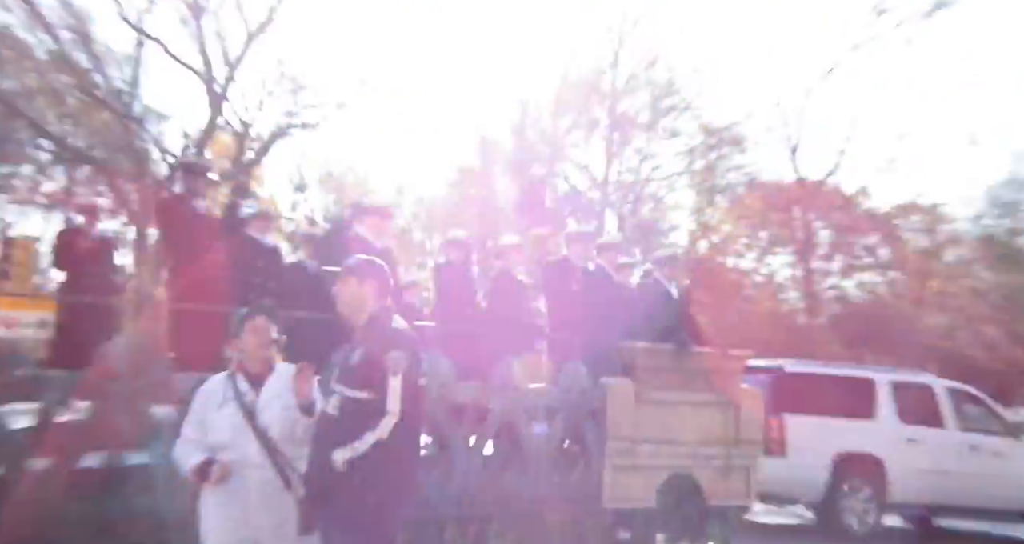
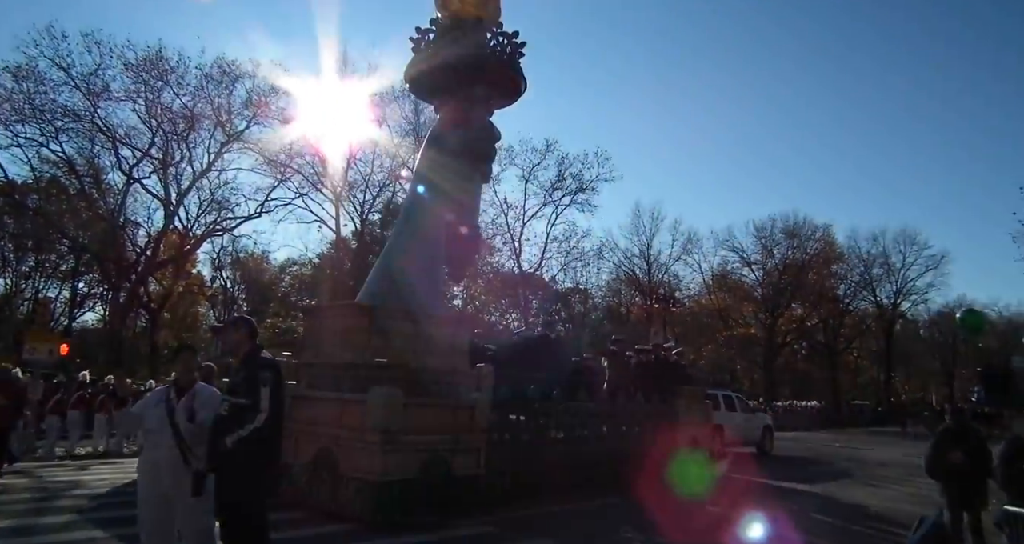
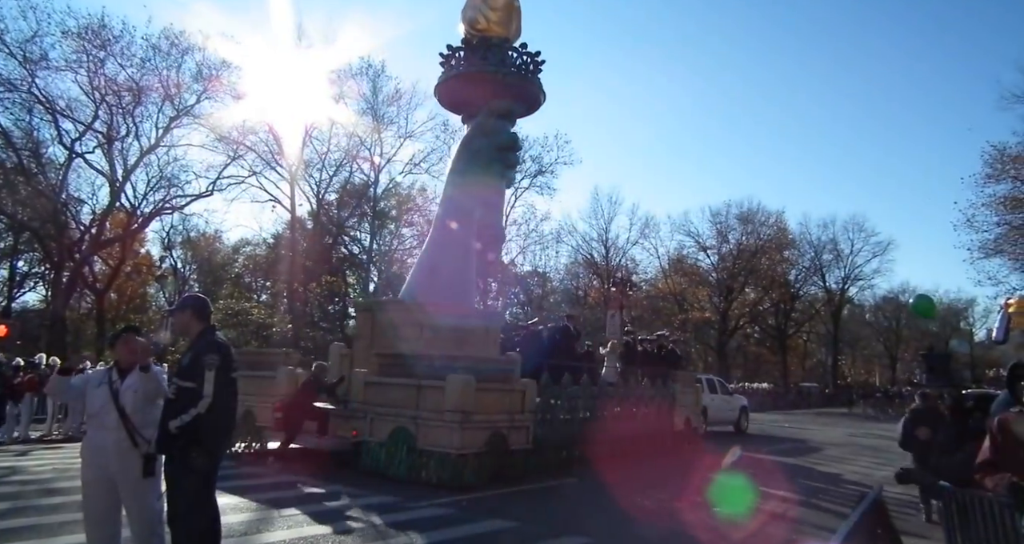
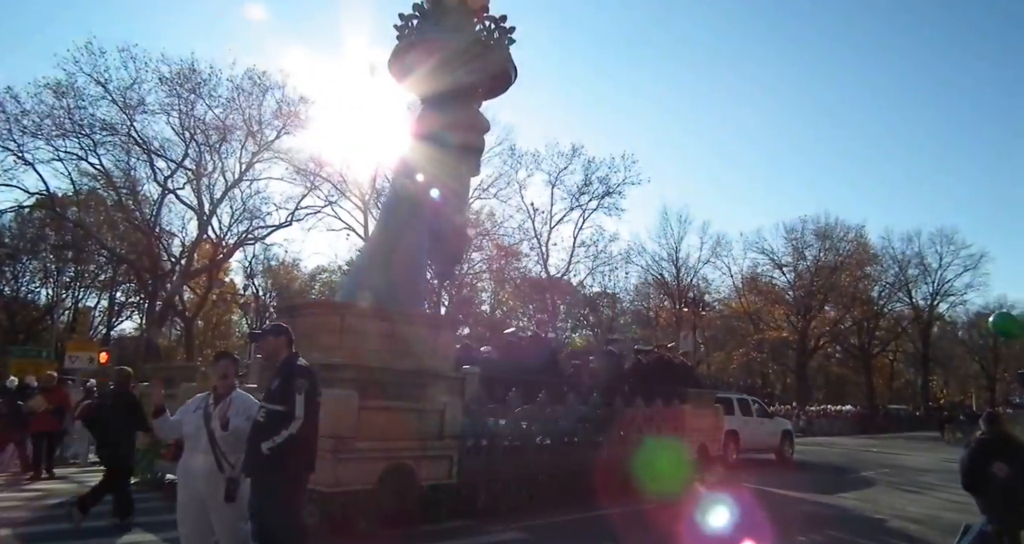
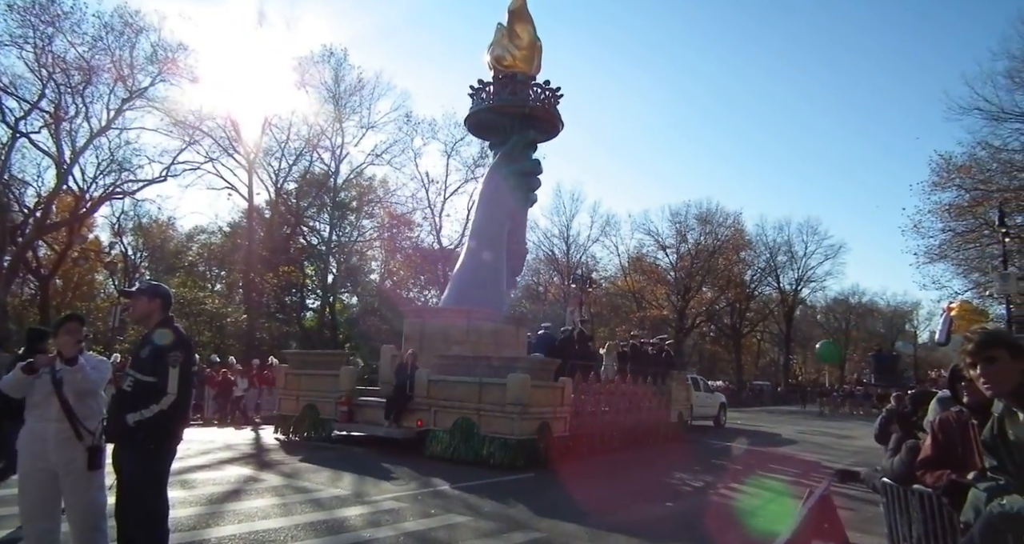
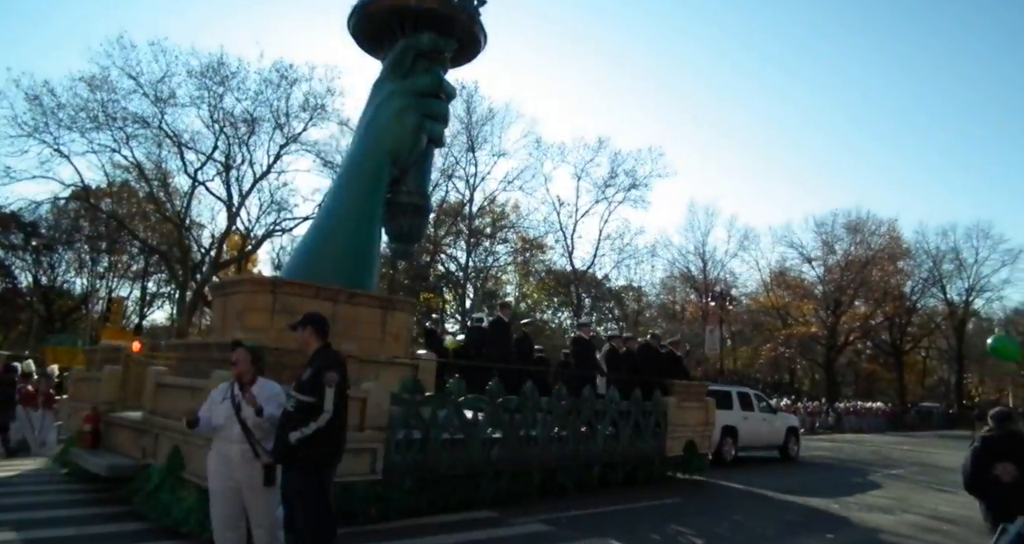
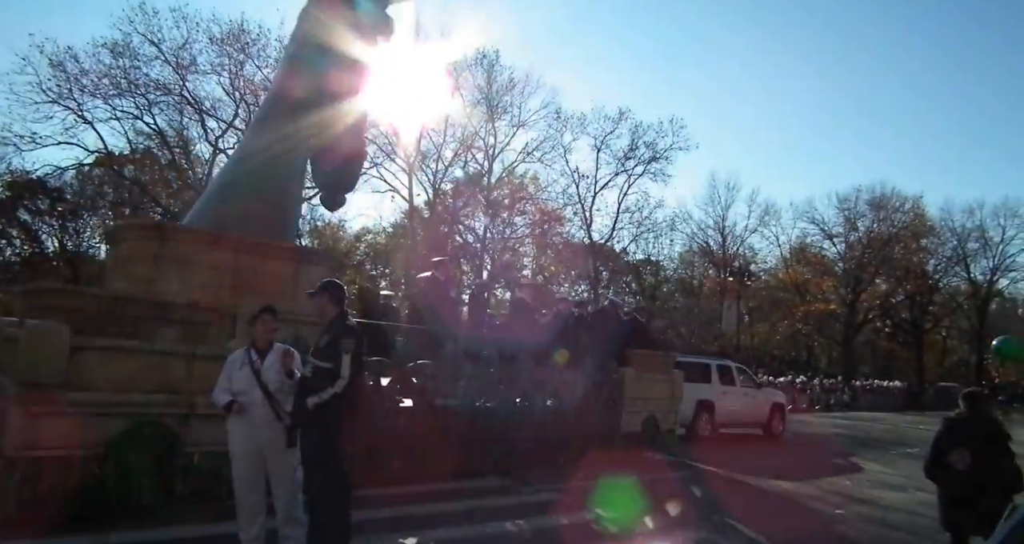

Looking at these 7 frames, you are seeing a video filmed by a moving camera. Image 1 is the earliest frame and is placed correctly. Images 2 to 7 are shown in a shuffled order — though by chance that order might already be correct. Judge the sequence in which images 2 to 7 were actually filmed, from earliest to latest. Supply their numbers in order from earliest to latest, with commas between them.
7, 6, 4, 2, 3, 5
